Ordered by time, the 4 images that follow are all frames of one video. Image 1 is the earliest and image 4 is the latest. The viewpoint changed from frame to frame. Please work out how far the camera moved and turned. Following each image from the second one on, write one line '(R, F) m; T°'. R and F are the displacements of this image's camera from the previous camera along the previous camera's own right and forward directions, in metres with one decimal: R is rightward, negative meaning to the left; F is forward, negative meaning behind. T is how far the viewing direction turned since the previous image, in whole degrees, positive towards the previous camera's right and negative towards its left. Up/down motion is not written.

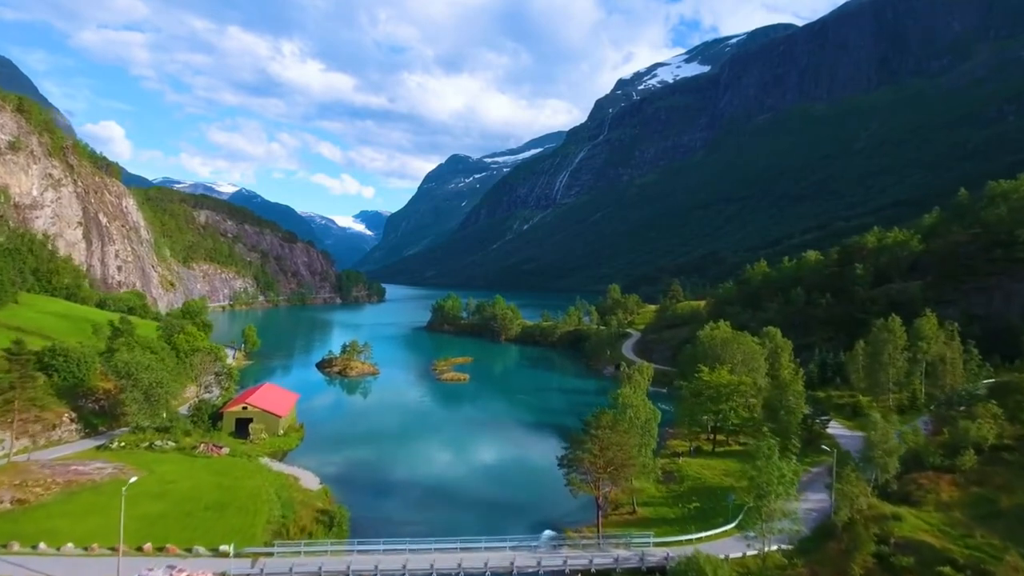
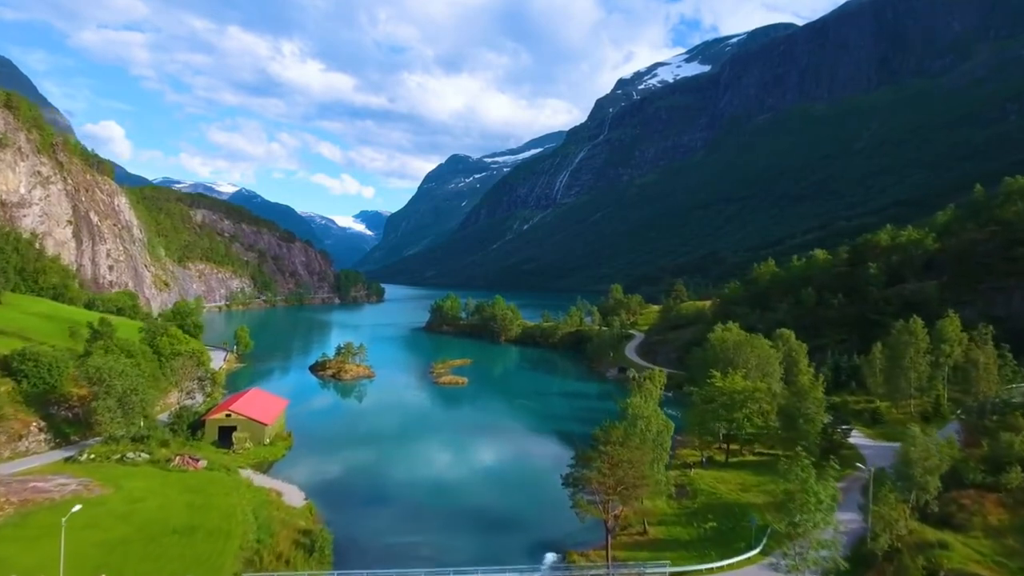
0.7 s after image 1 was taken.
(0.0, +3.6) m; 0°
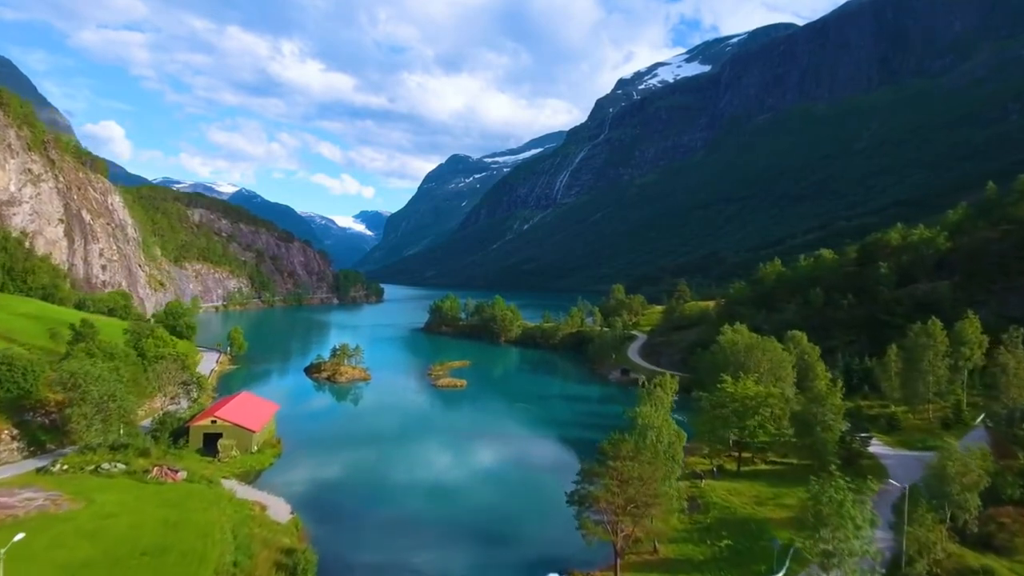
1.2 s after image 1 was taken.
(0.0, +2.8) m; 0°
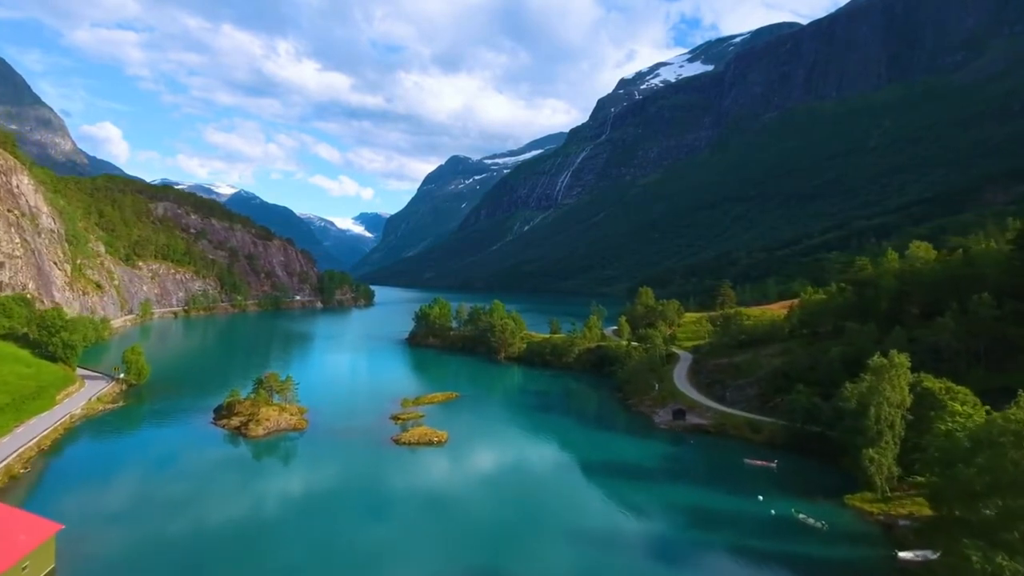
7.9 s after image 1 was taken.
(-0.5, +33.3) m; 0°
